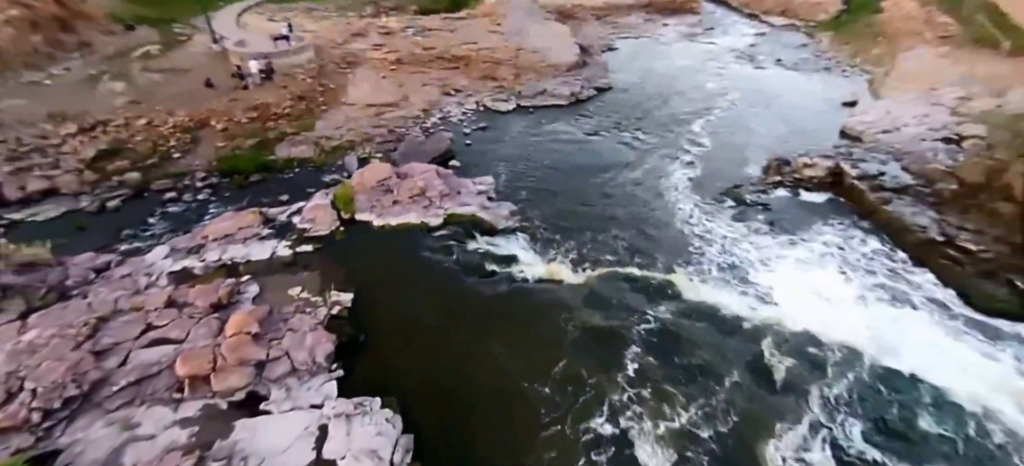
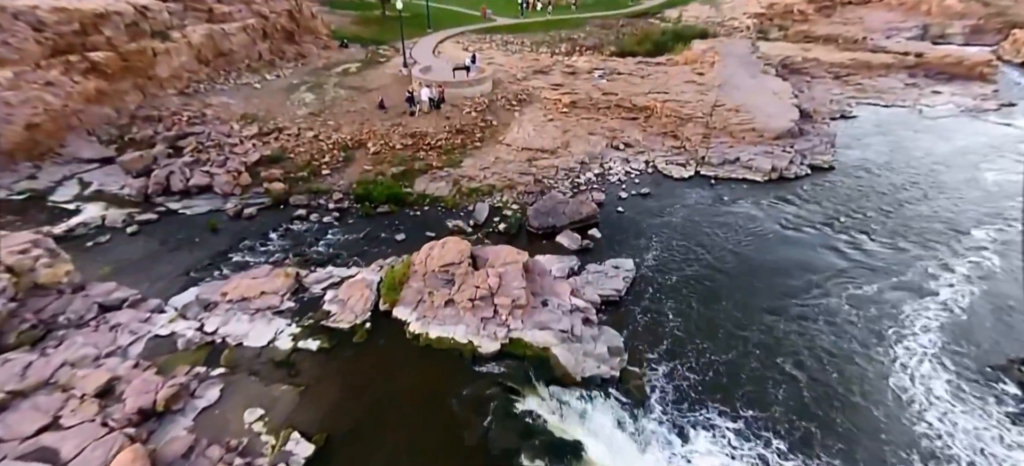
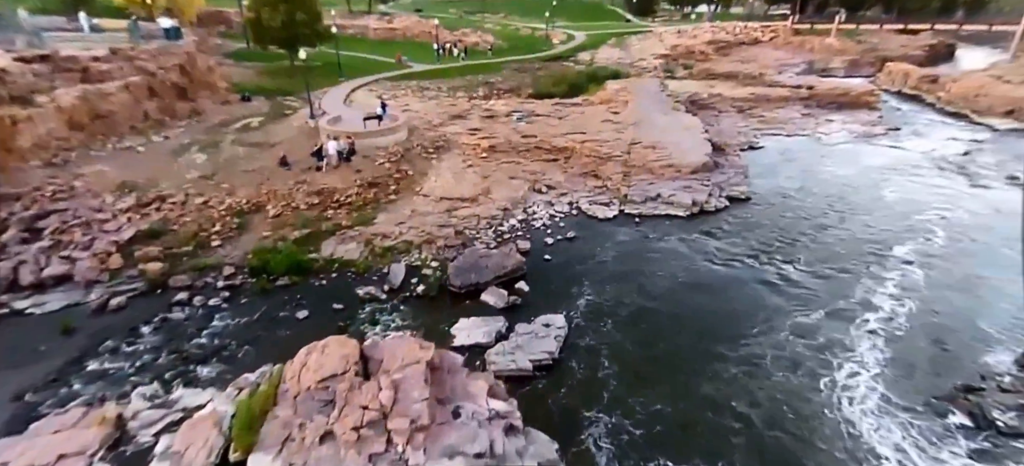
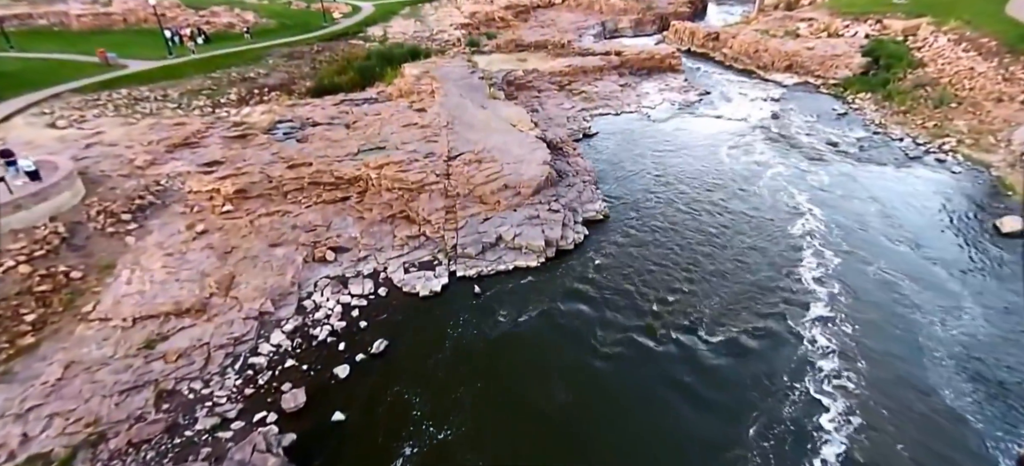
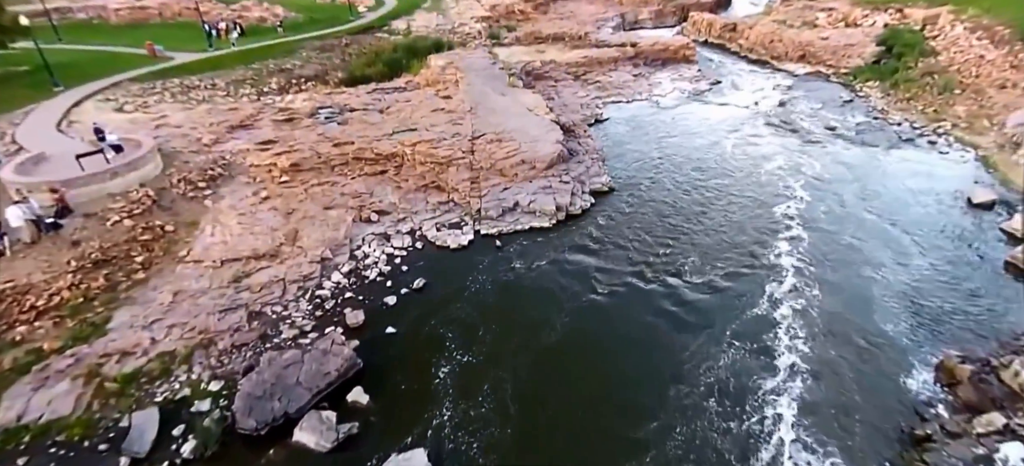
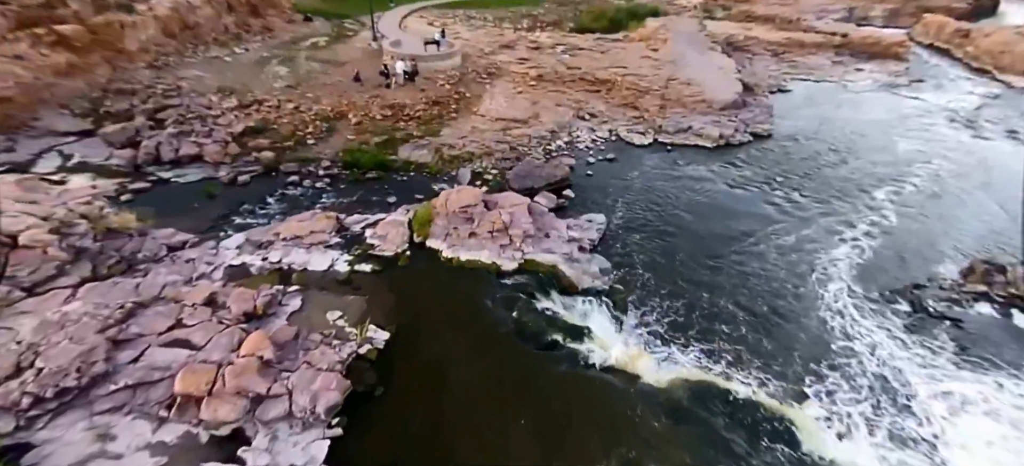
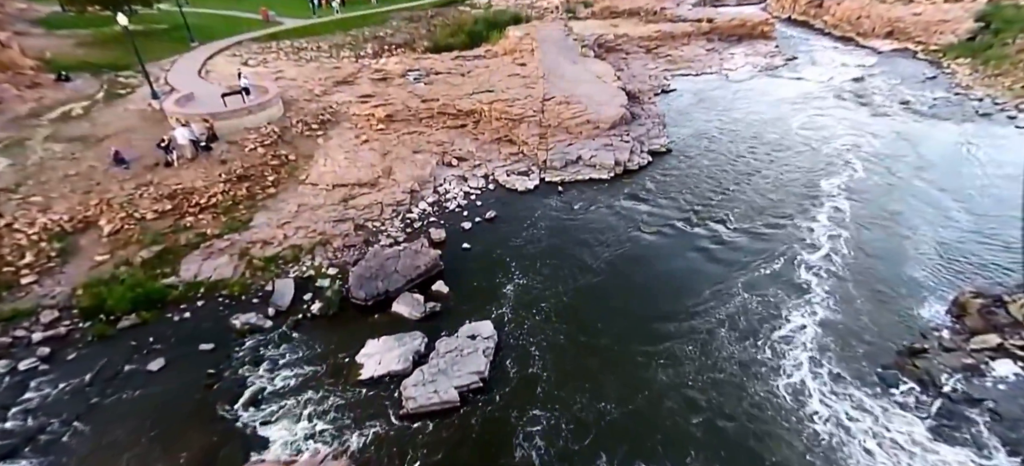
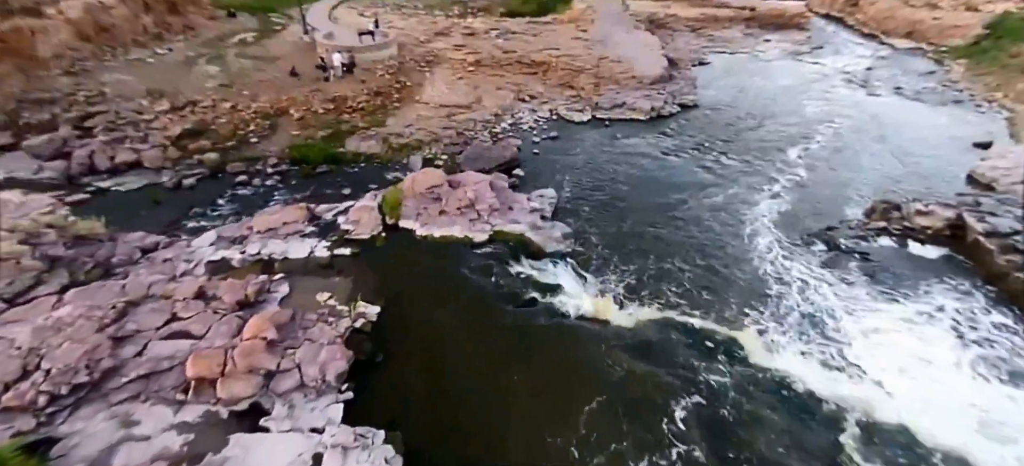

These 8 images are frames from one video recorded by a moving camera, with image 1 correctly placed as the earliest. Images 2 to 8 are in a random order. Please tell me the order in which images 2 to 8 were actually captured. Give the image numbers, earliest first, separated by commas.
8, 6, 2, 3, 7, 5, 4
